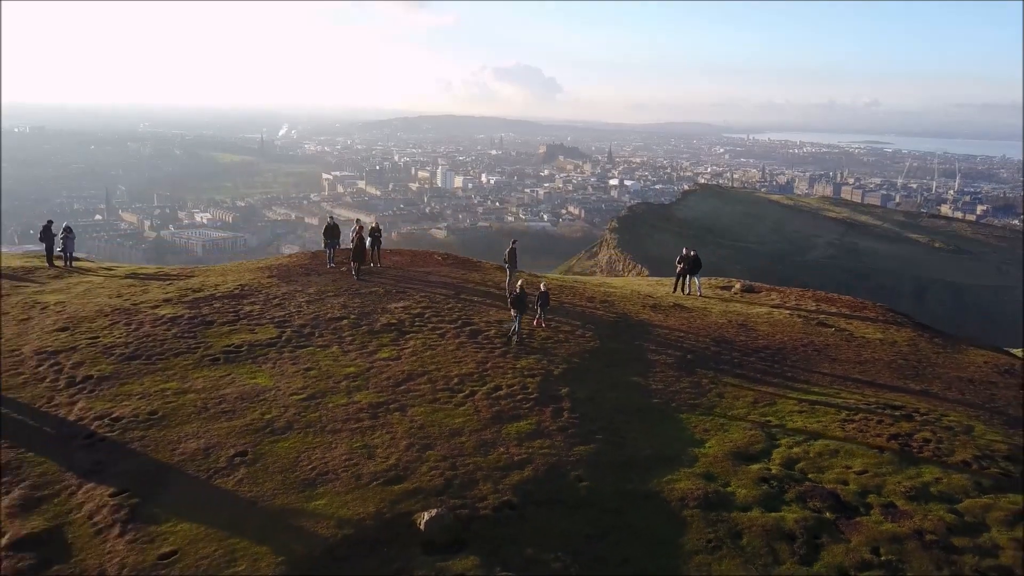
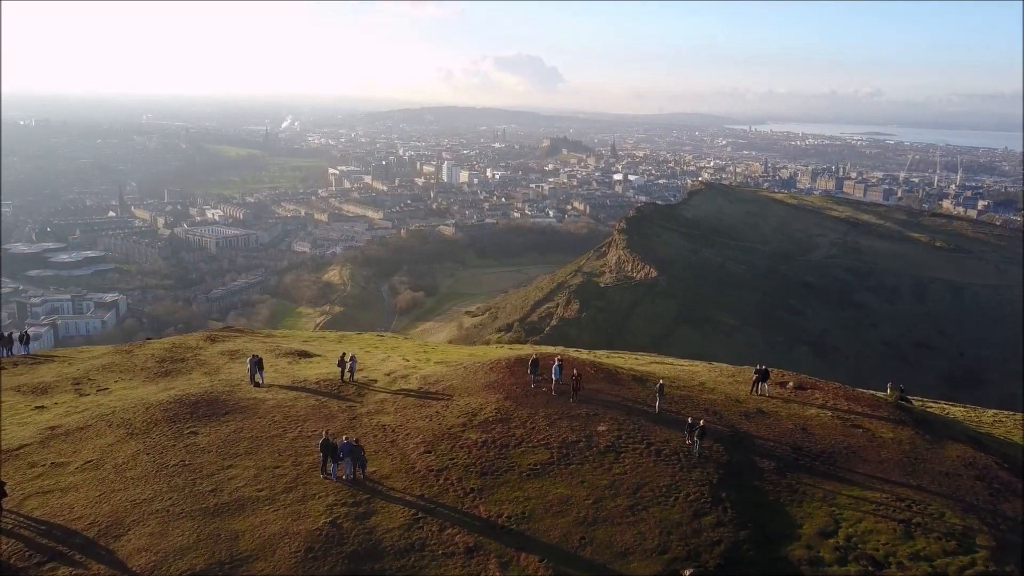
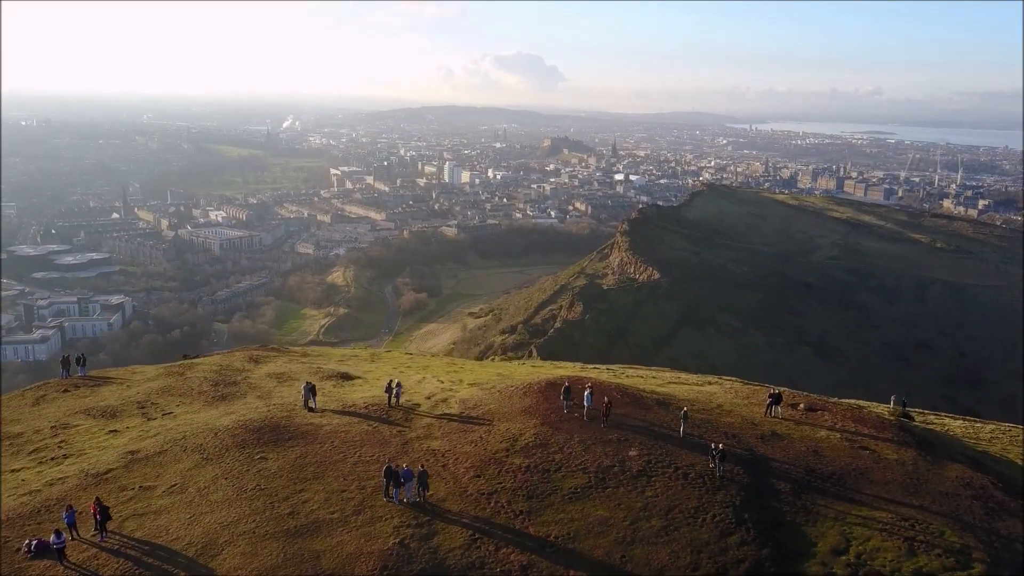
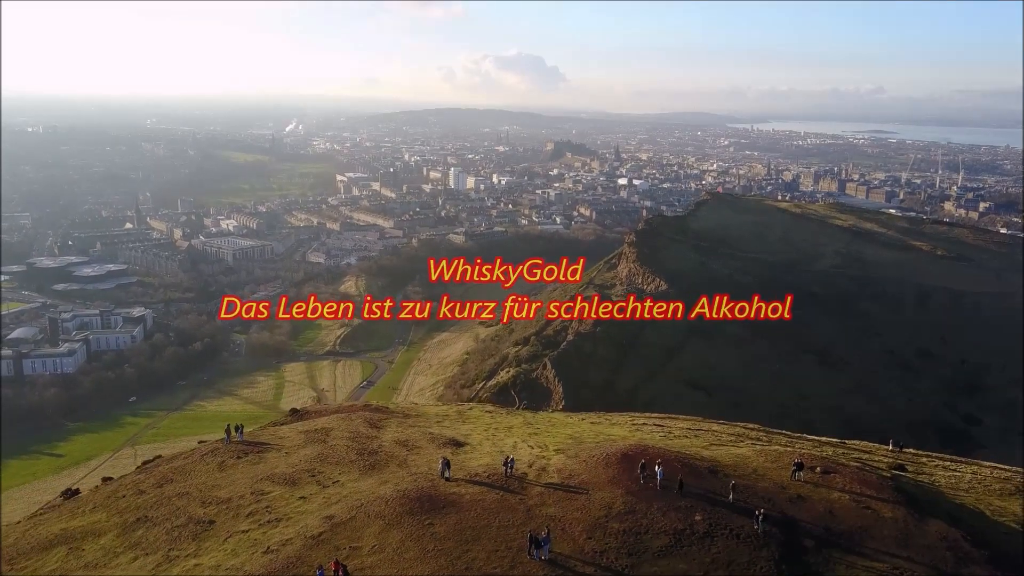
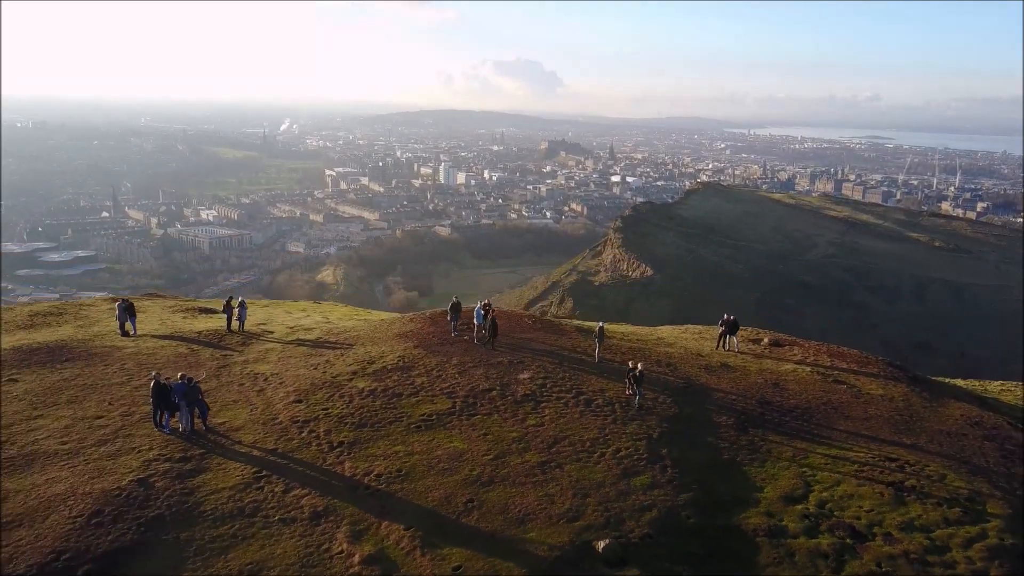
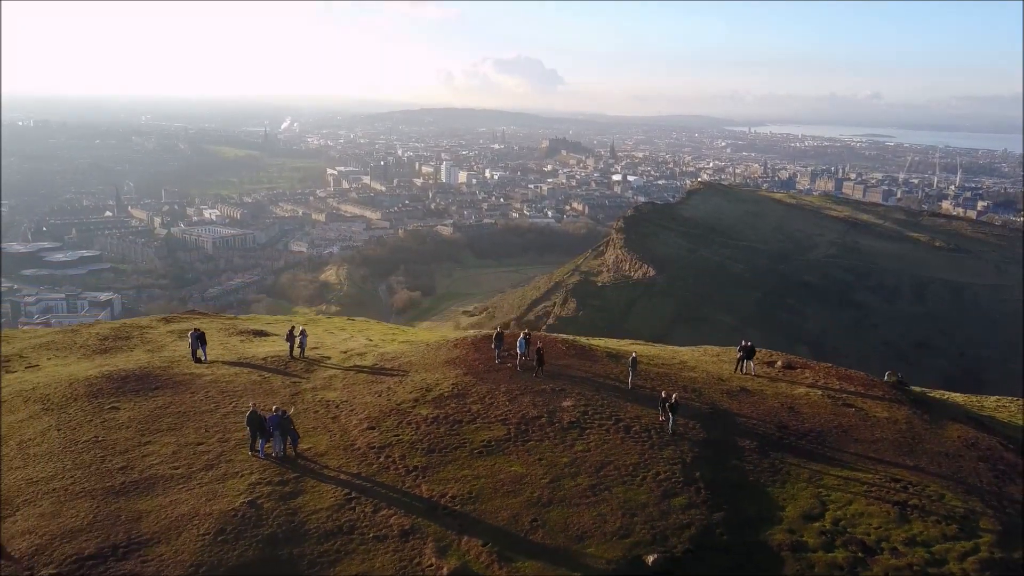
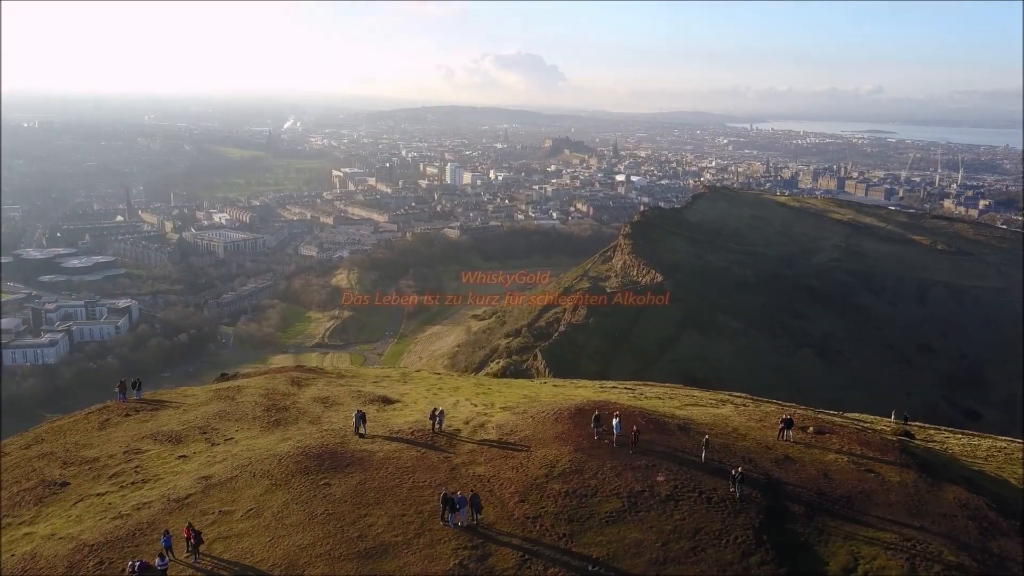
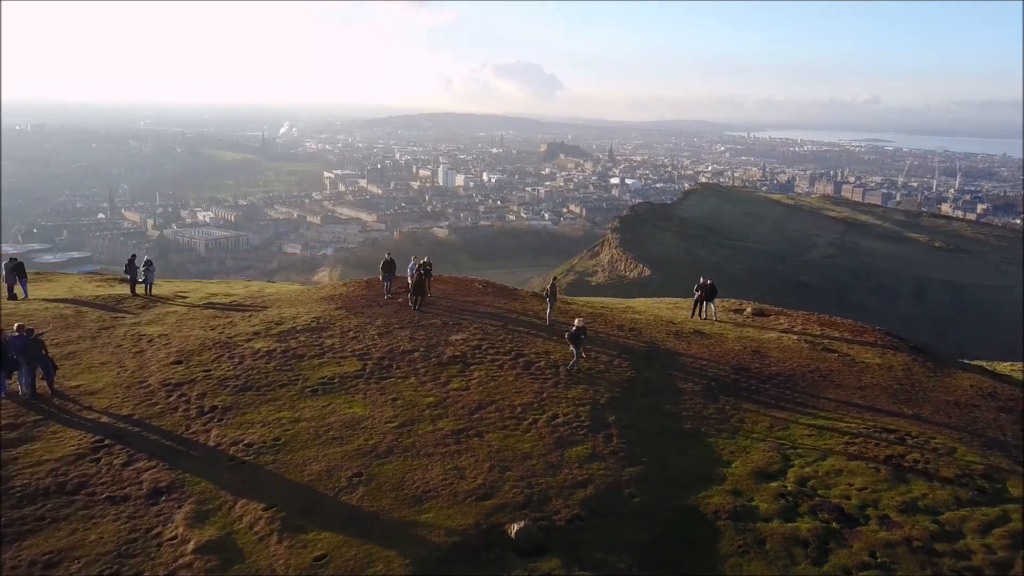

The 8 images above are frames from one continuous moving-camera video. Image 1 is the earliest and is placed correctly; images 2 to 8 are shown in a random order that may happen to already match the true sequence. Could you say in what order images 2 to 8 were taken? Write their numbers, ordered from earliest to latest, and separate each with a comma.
8, 5, 6, 2, 3, 7, 4
